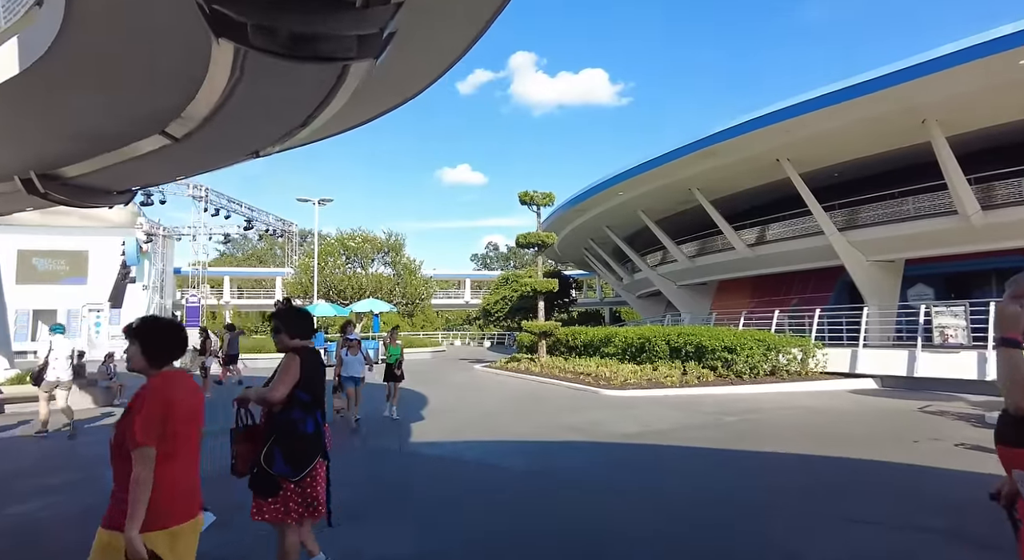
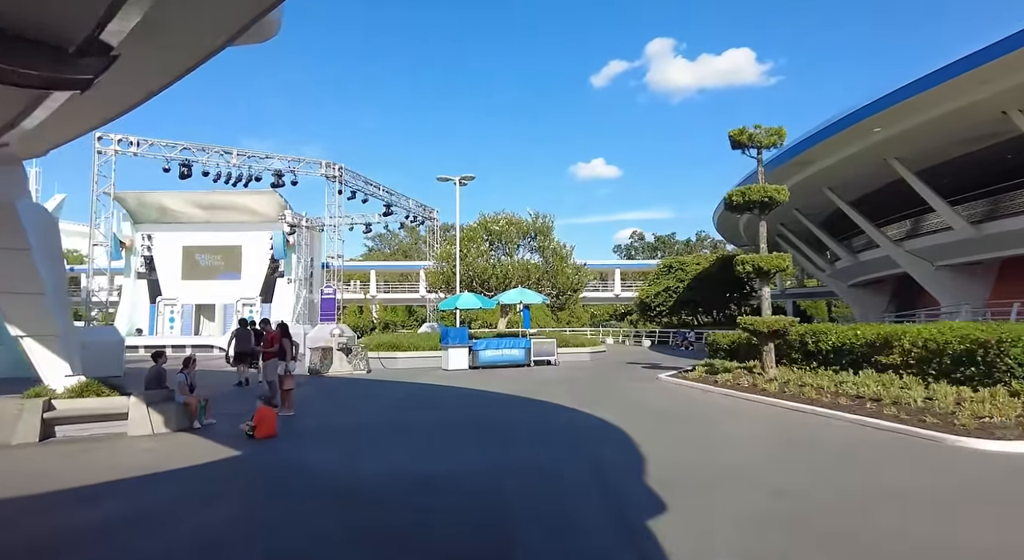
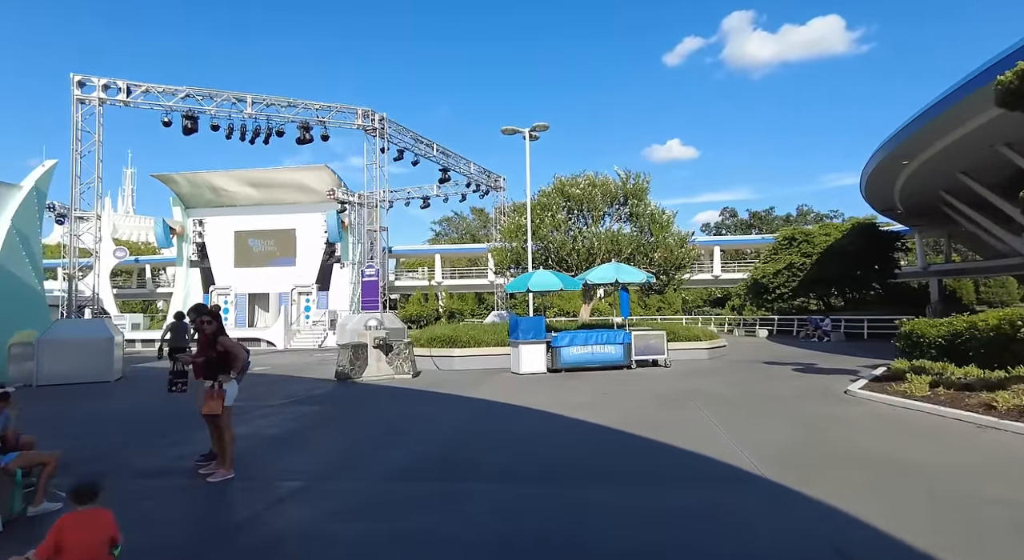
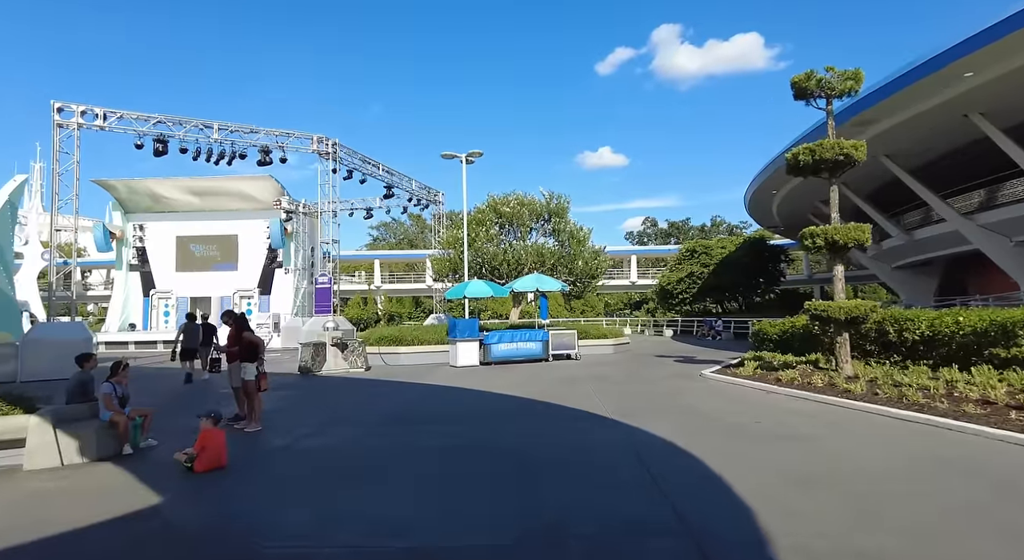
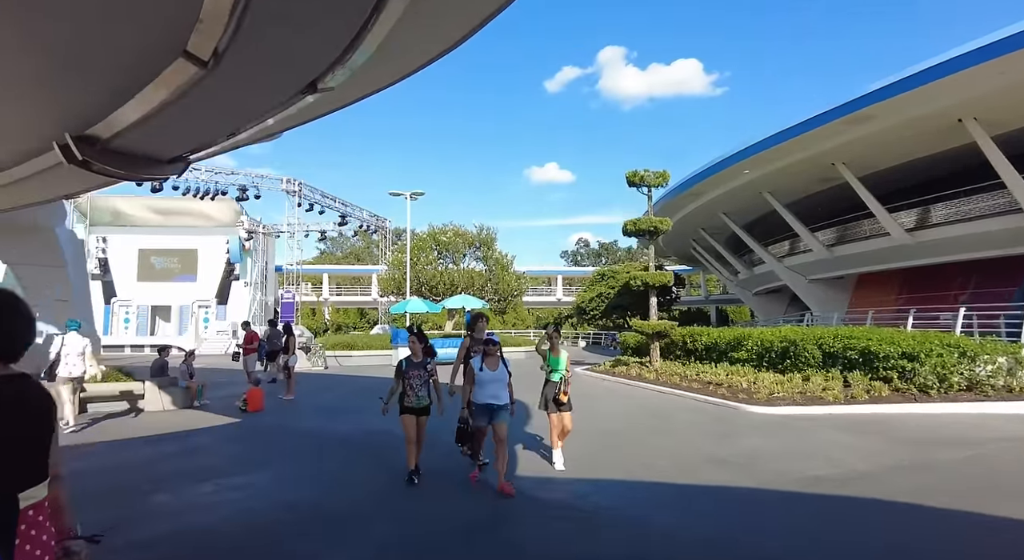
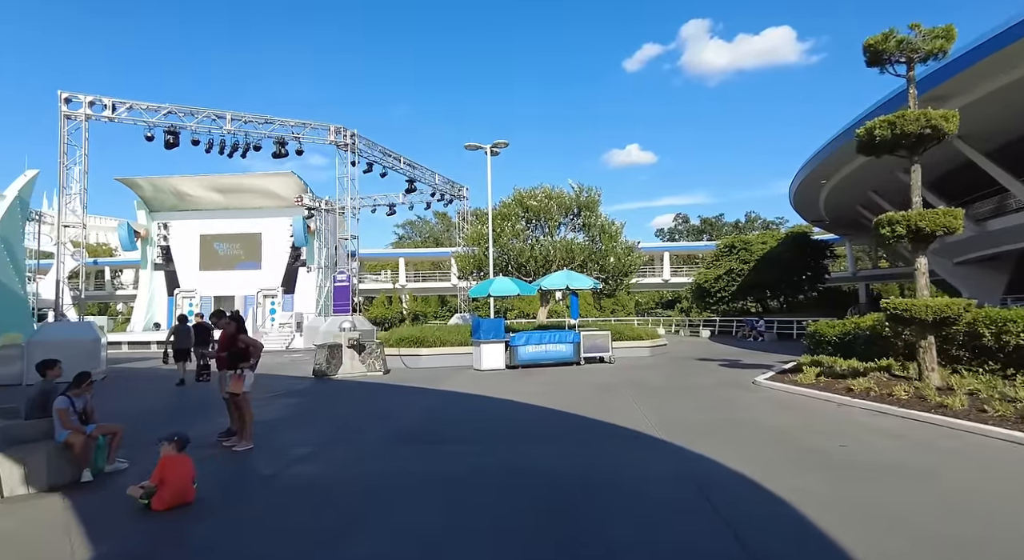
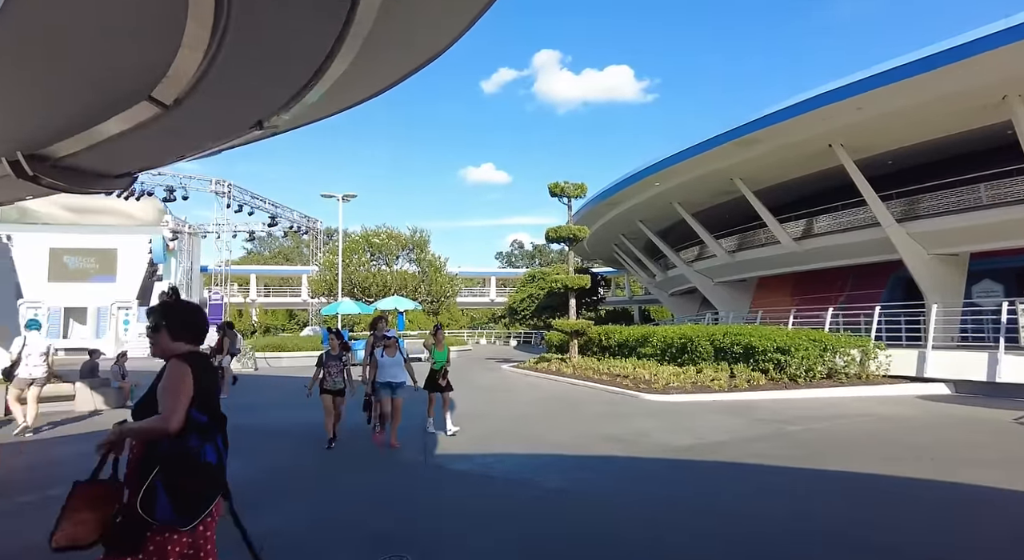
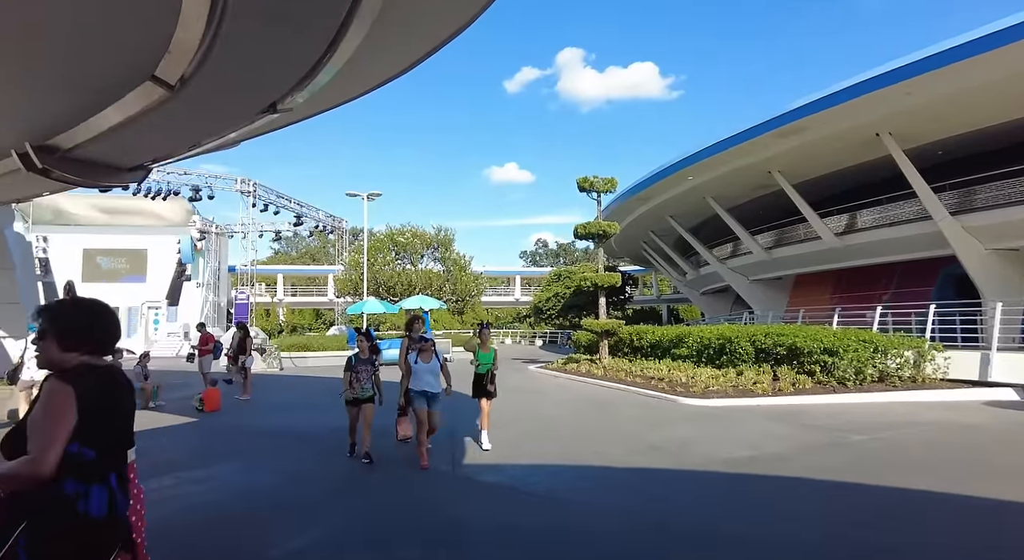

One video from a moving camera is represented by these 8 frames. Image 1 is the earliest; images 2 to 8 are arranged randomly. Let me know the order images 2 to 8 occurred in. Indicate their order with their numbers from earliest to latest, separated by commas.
7, 8, 5, 2, 4, 6, 3
